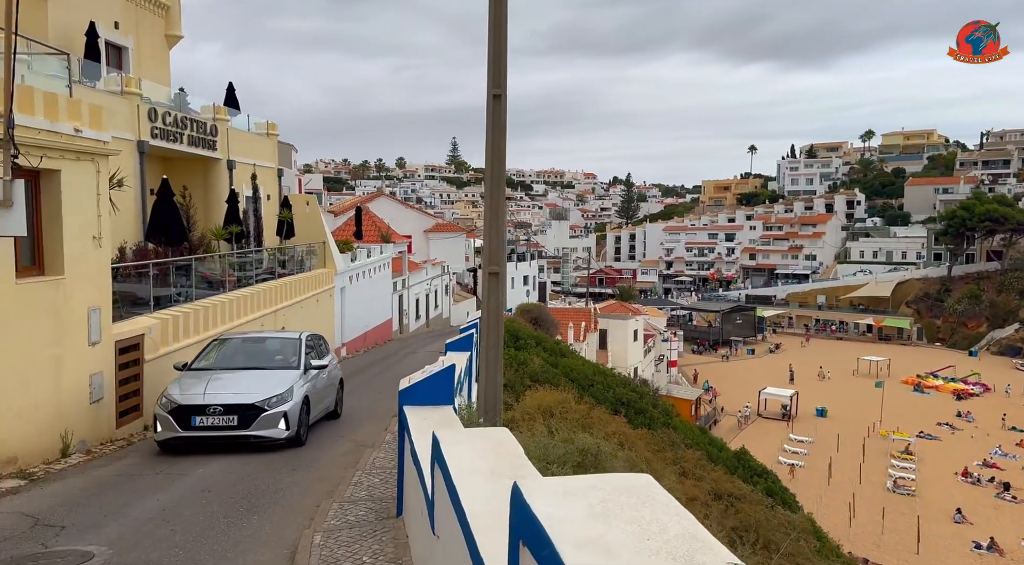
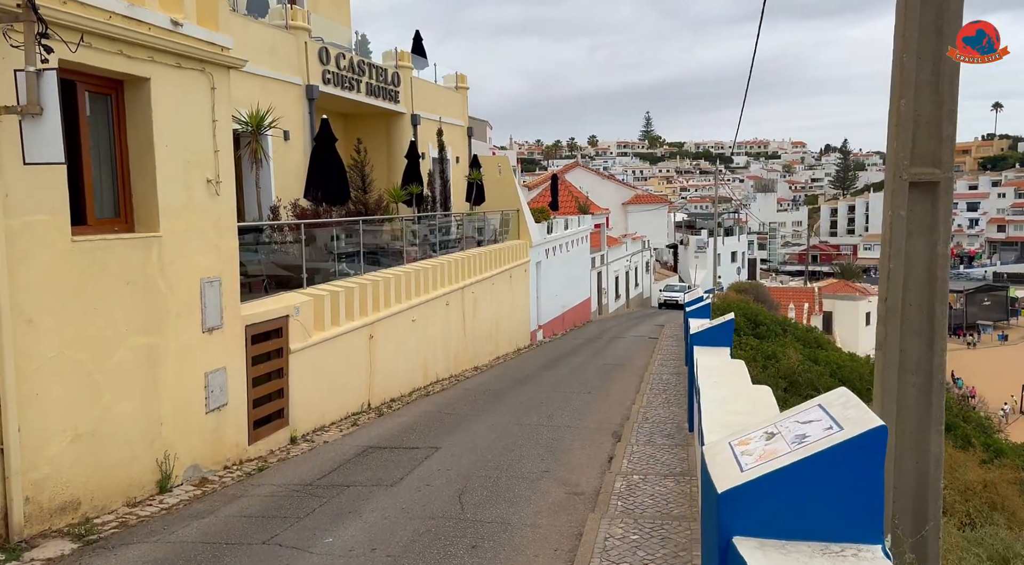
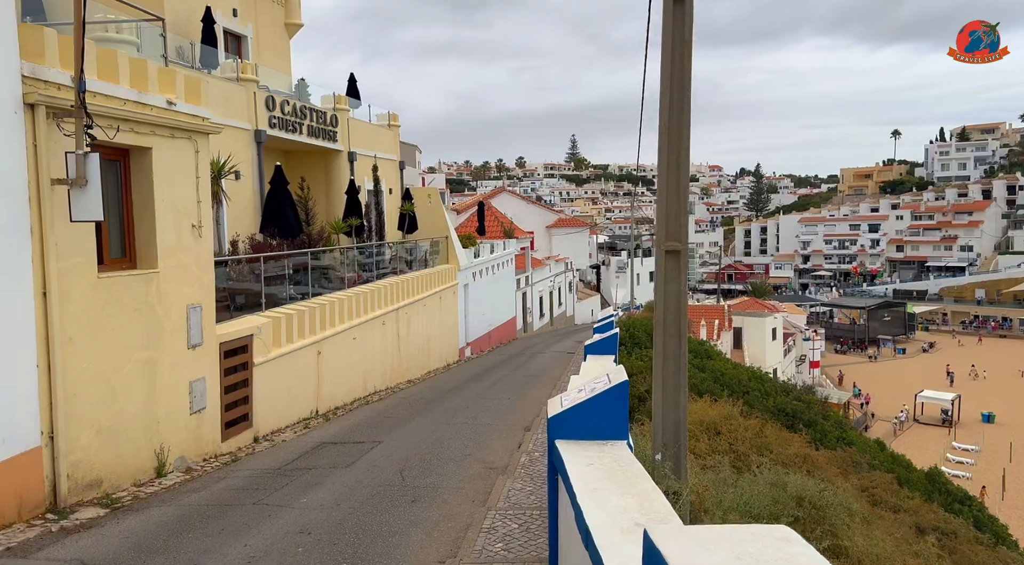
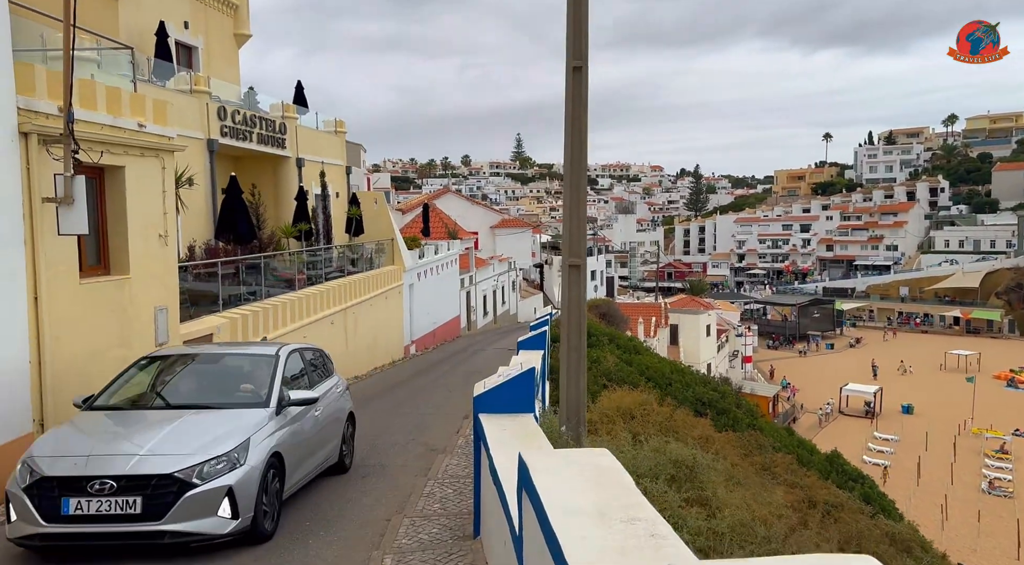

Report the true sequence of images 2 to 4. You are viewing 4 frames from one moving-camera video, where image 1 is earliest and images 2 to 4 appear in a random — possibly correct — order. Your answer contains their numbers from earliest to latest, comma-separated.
4, 3, 2
